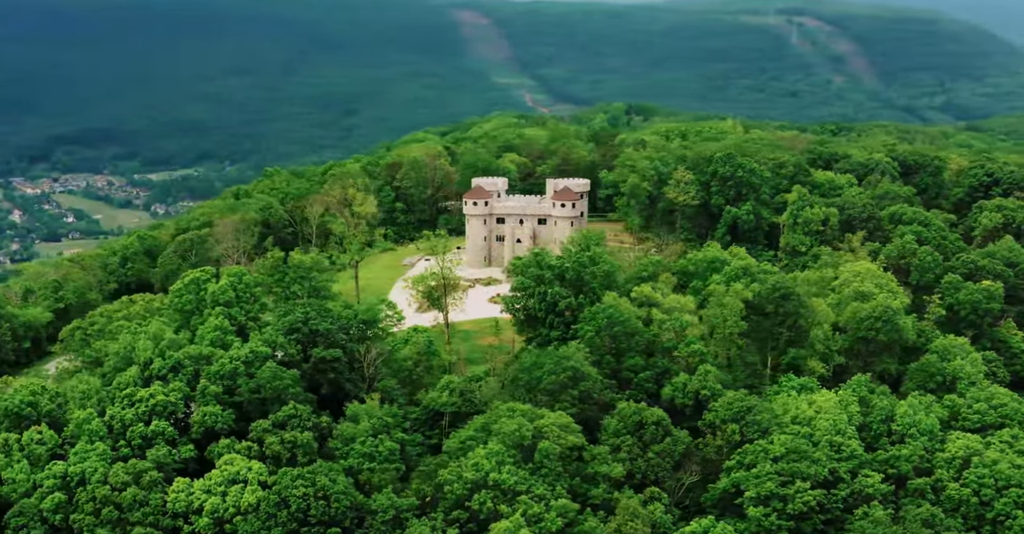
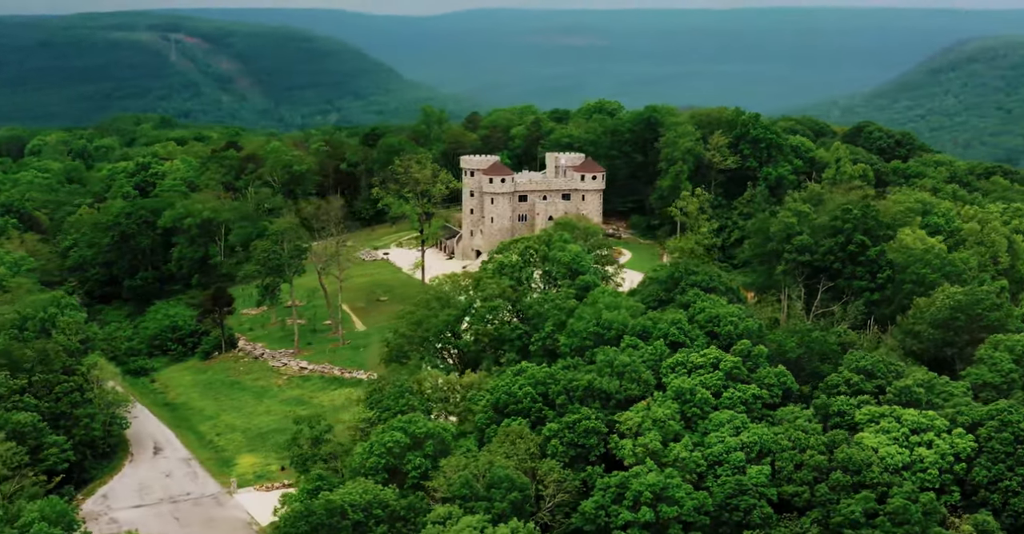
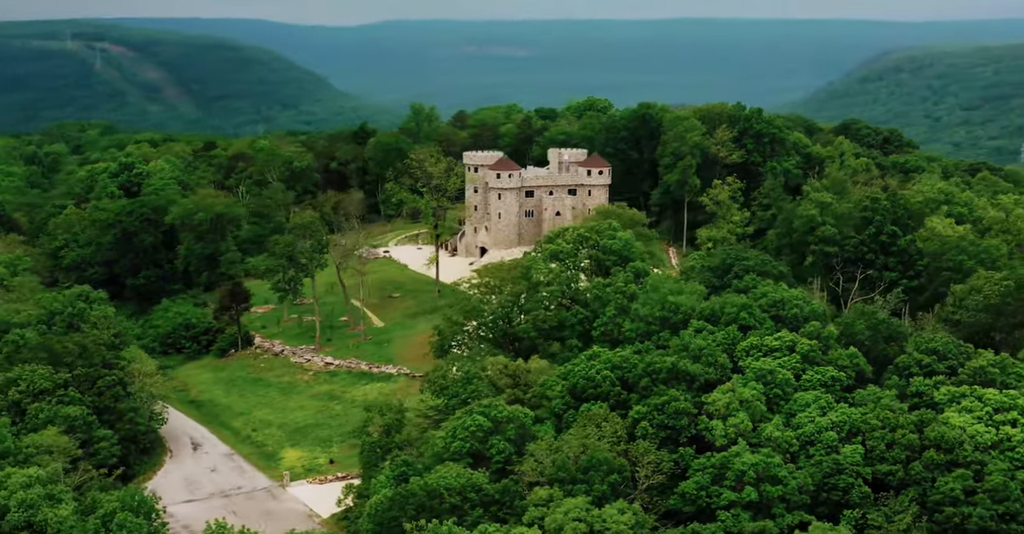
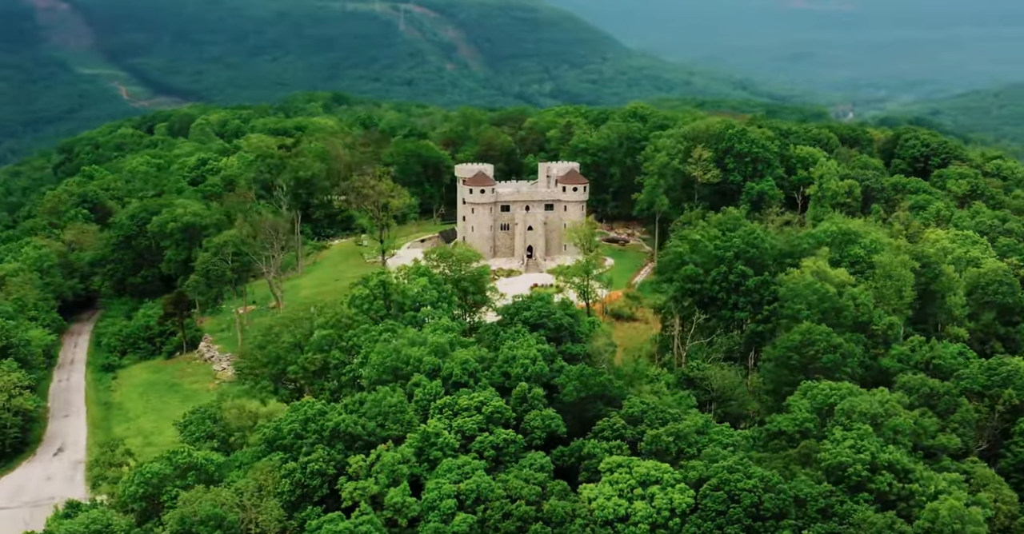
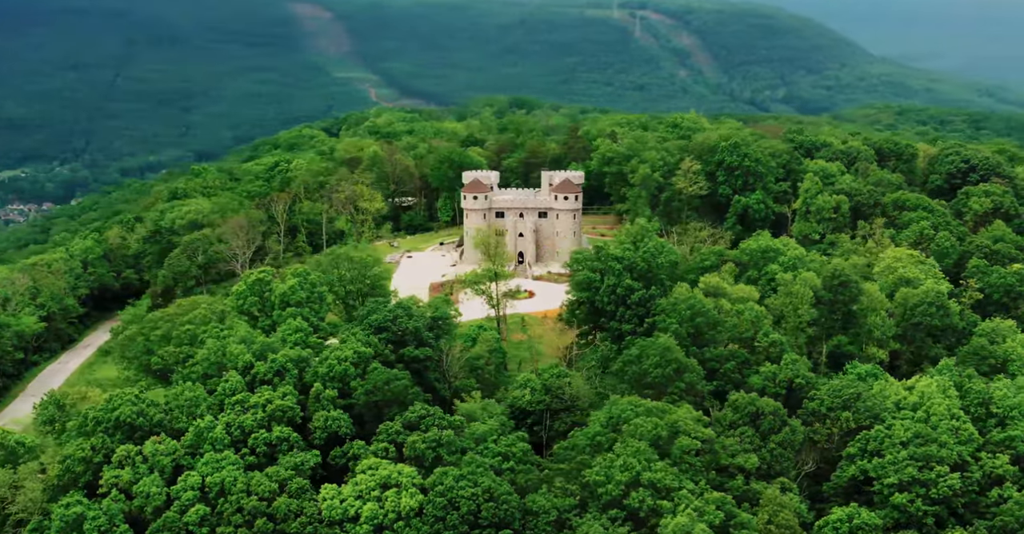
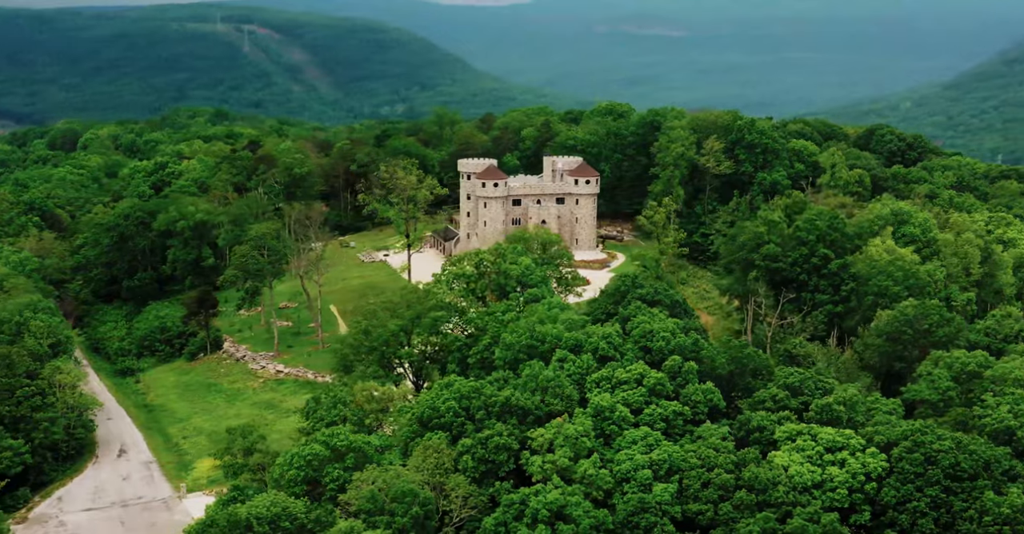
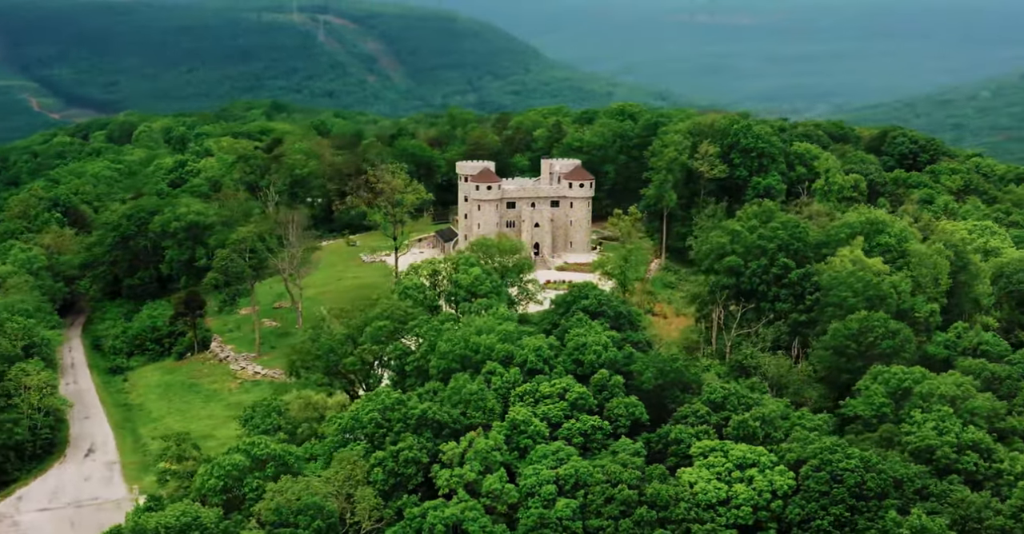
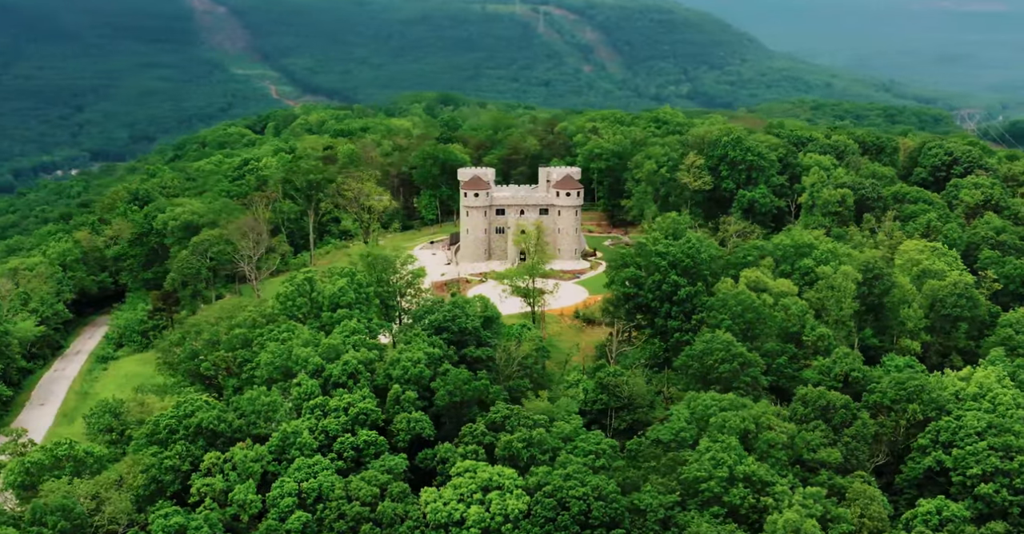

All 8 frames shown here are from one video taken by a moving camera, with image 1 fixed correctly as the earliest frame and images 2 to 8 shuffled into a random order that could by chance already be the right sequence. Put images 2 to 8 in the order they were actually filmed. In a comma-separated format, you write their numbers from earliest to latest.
5, 8, 4, 7, 6, 2, 3
